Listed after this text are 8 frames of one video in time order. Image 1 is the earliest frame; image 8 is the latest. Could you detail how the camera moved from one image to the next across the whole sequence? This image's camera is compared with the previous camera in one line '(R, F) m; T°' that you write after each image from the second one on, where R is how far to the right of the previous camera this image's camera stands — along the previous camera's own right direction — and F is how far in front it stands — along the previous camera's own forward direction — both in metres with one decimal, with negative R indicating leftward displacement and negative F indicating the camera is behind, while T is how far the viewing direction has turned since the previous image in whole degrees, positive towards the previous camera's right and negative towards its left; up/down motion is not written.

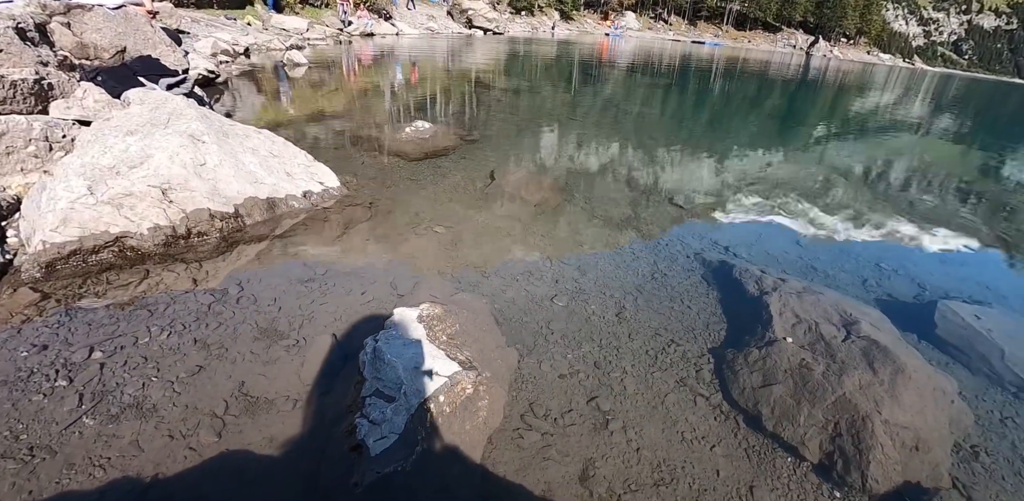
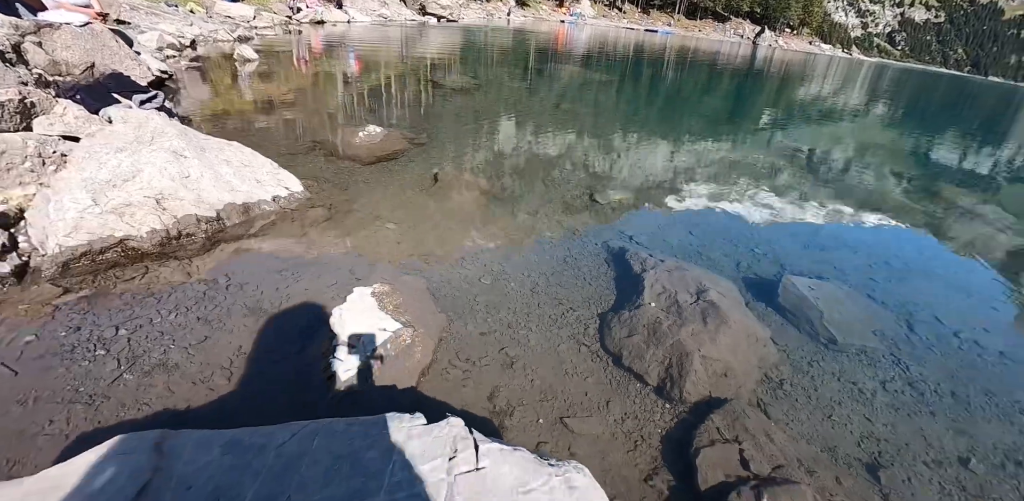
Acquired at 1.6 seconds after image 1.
(+0.5, -2.1) m; +5°
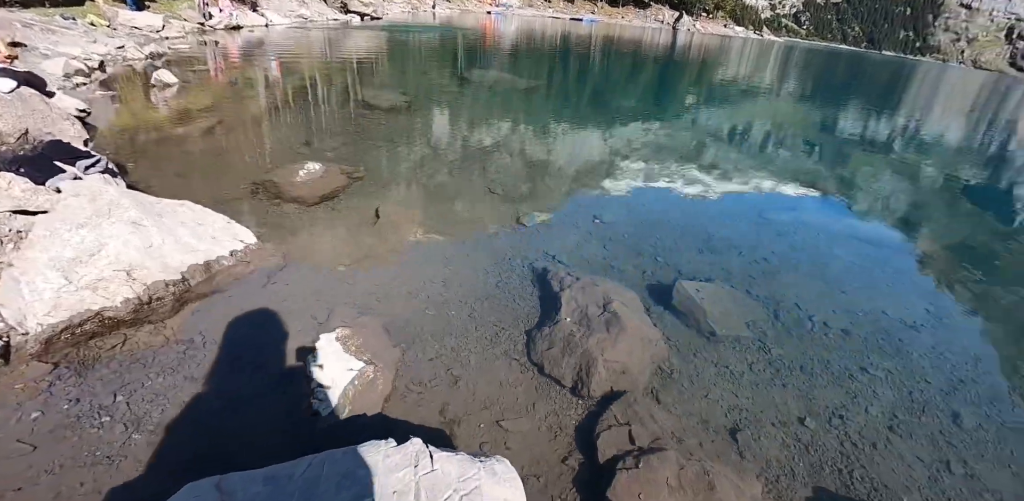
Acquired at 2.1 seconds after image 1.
(+0.3, -1.9) m; +6°
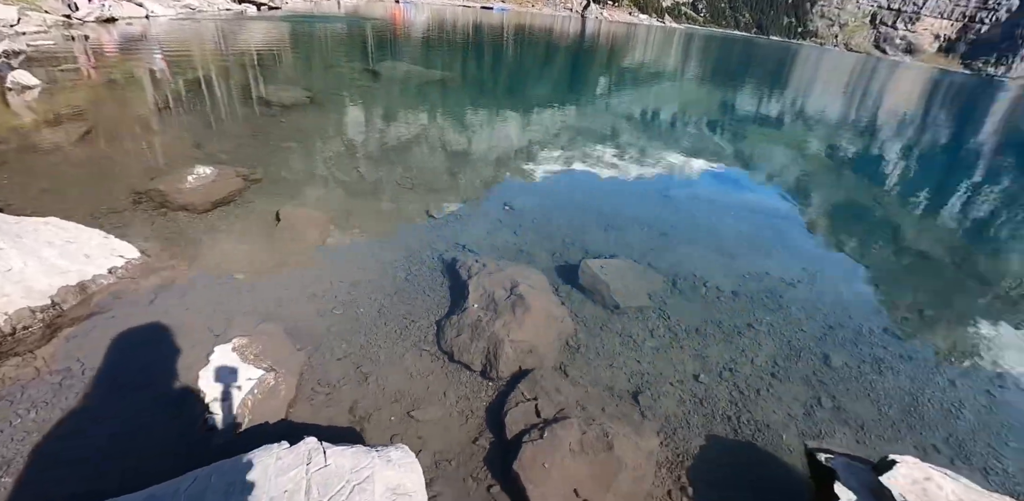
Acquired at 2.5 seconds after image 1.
(+0.6, -0.3) m; +8°
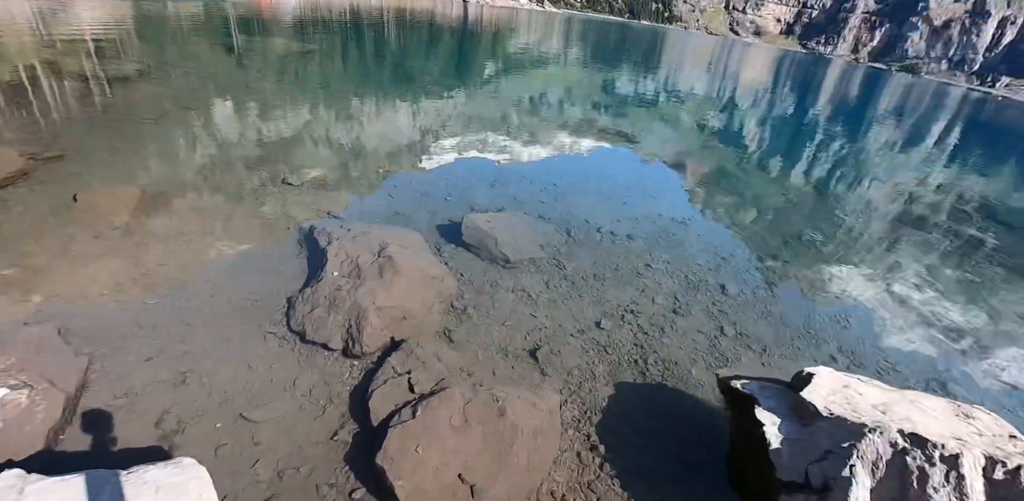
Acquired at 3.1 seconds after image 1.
(+0.7, +1.6) m; +11°
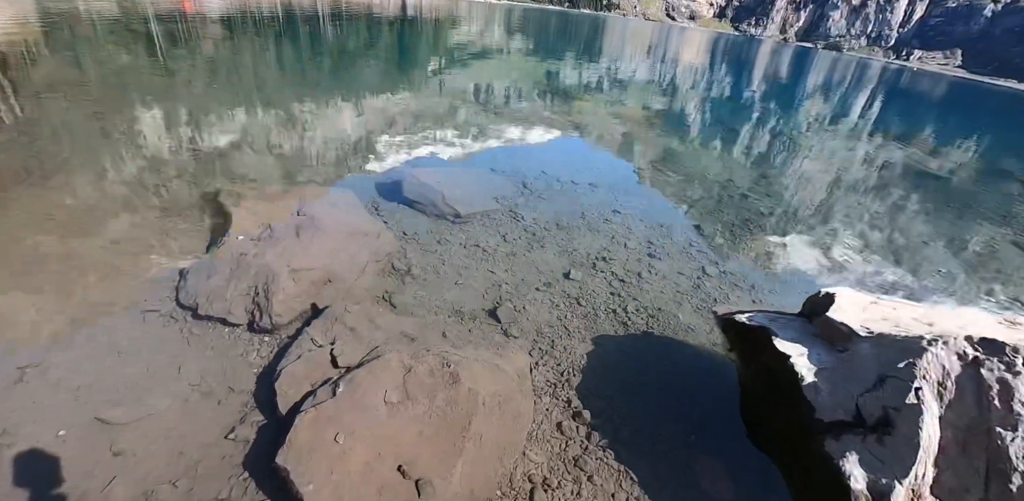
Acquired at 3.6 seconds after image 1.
(+0.1, +1.5) m; +5°
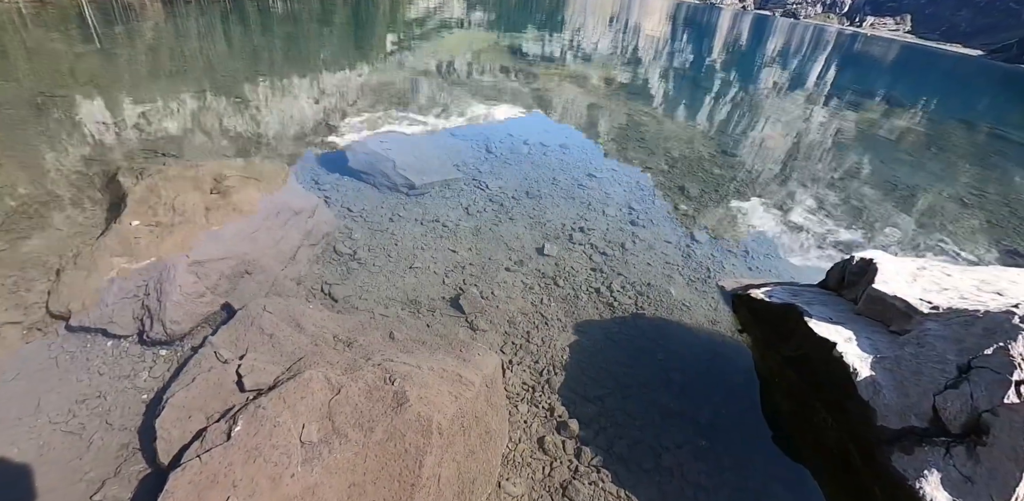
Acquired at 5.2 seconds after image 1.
(+0.1, +1.2) m; +3°
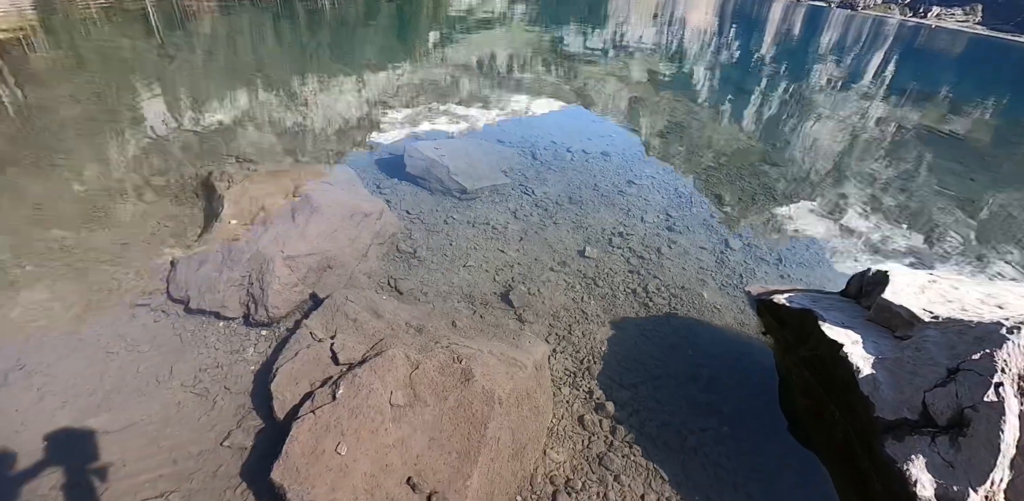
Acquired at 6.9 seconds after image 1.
(-0.1, -0.7) m; -4°
